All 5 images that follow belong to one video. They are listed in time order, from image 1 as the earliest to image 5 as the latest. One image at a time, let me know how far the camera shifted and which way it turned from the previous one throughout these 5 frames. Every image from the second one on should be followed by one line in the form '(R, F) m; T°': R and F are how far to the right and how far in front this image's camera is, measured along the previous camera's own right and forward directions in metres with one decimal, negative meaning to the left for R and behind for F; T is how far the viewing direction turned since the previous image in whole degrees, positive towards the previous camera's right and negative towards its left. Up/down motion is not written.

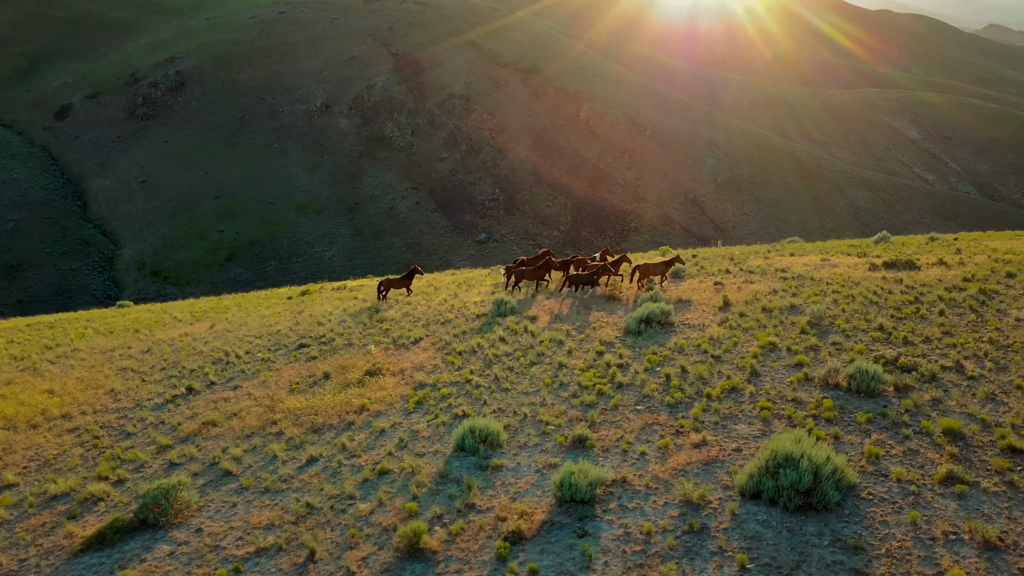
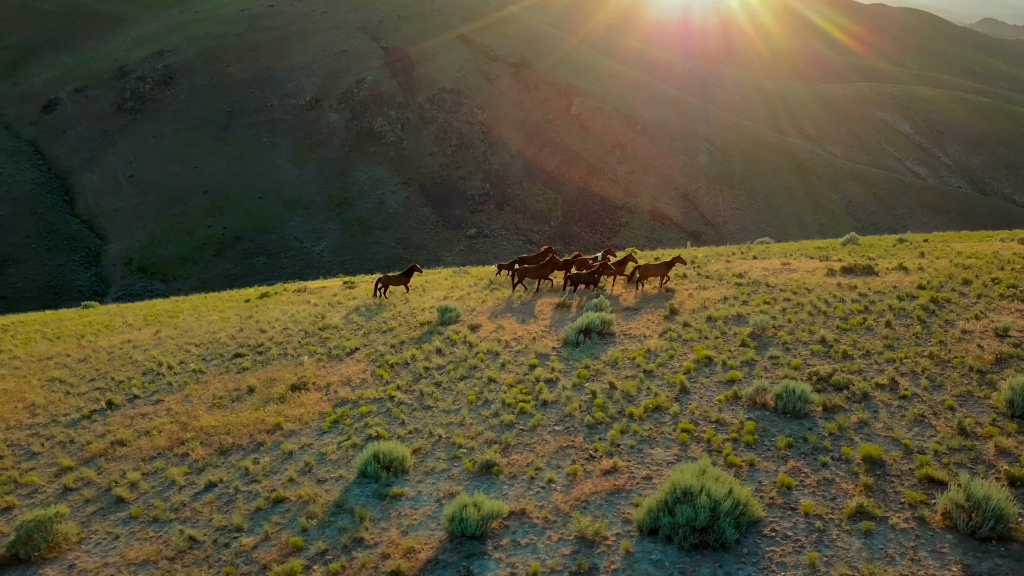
(+1.1, +0.5) m; 0°
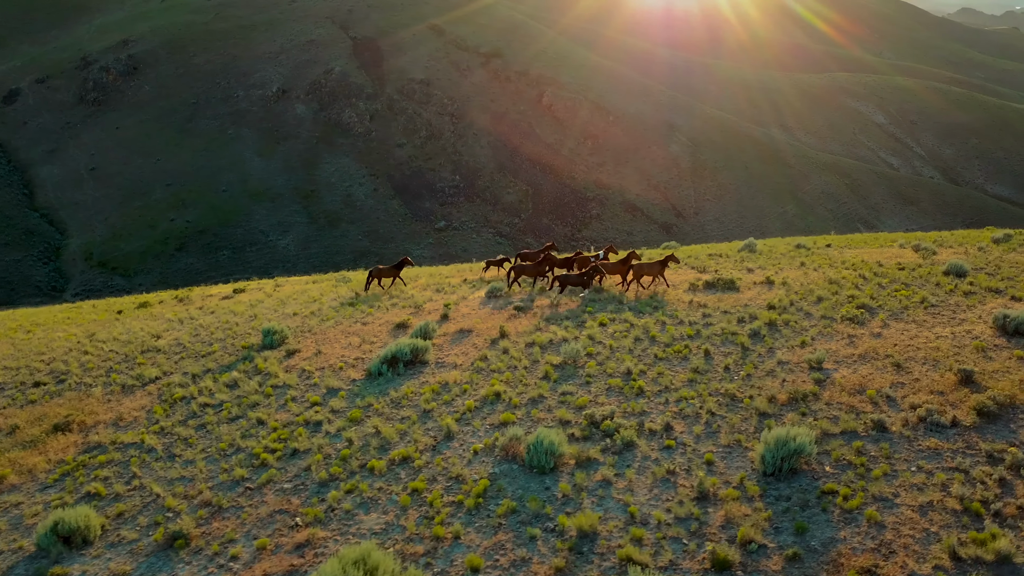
(+3.1, +1.0) m; +1°
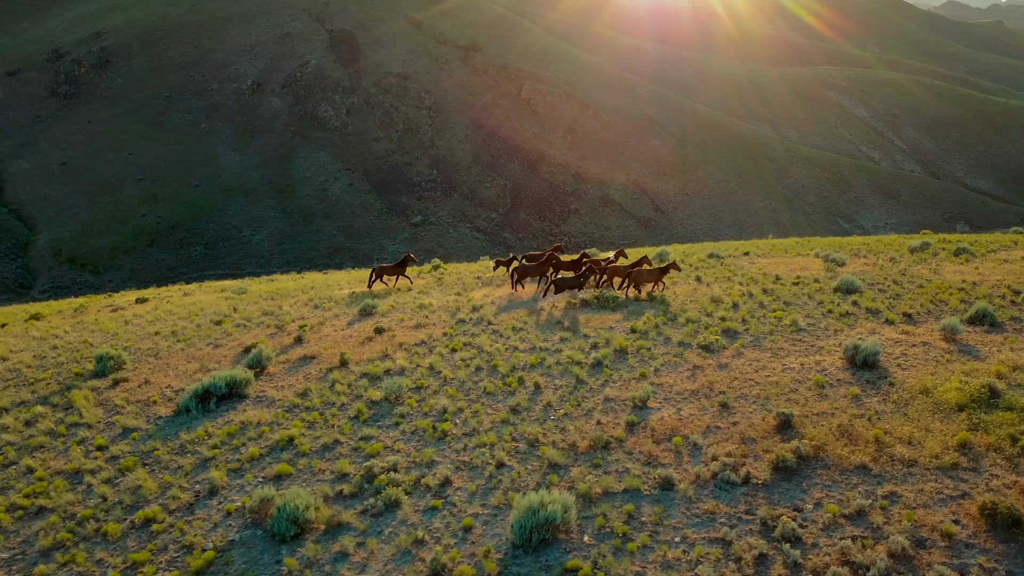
(+2.6, +0.9) m; +1°
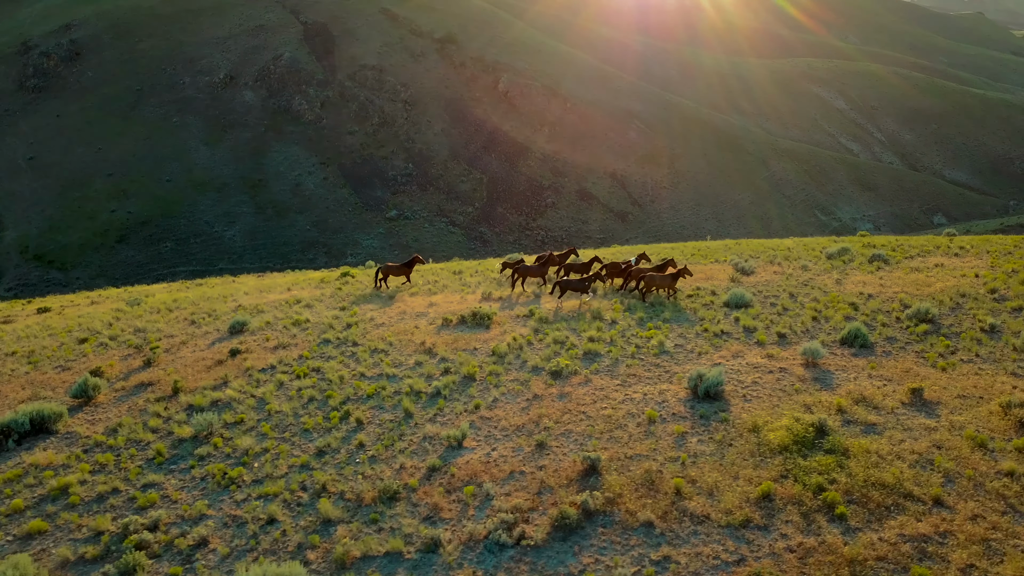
(+2.4, +0.8) m; +1°
